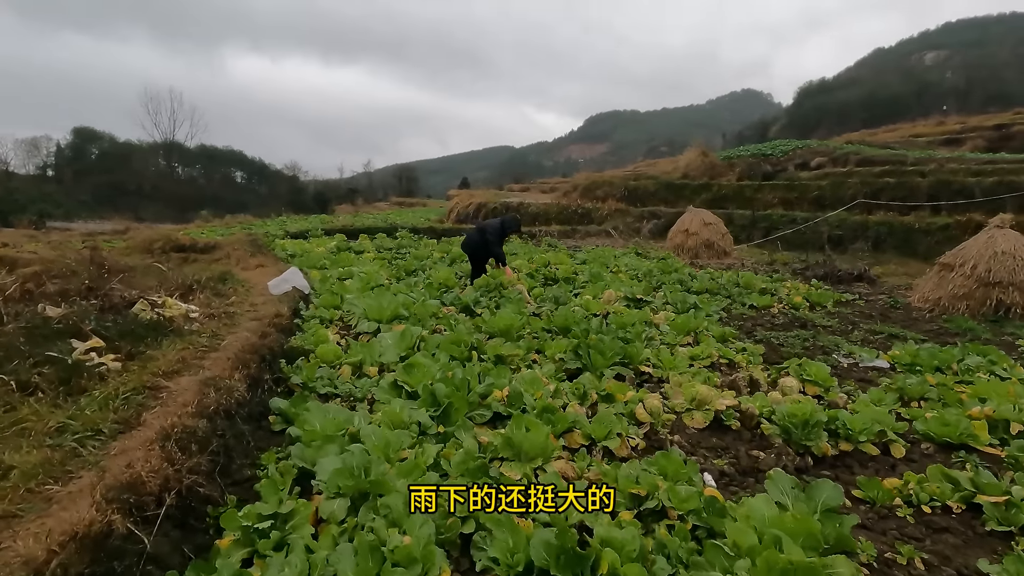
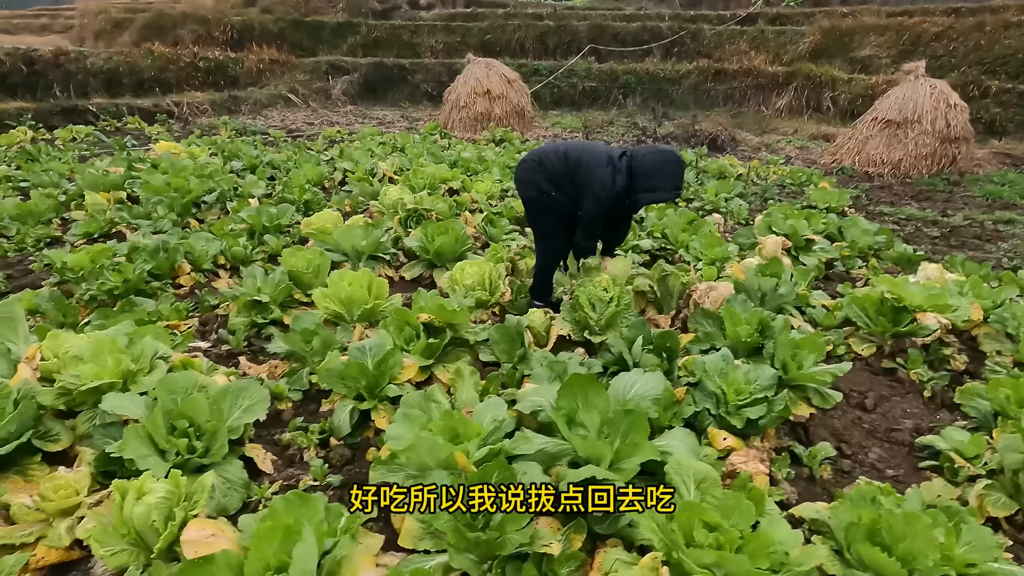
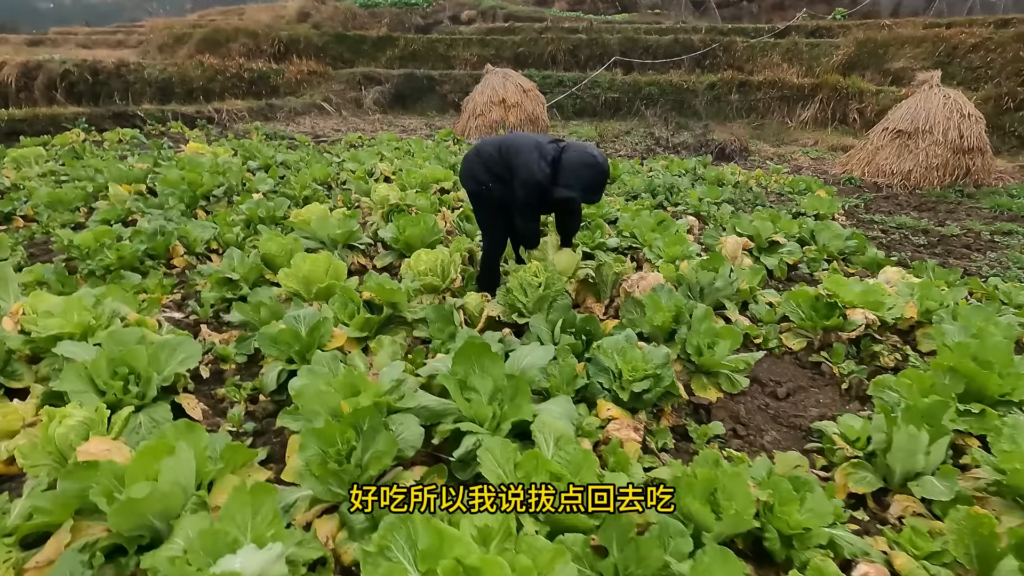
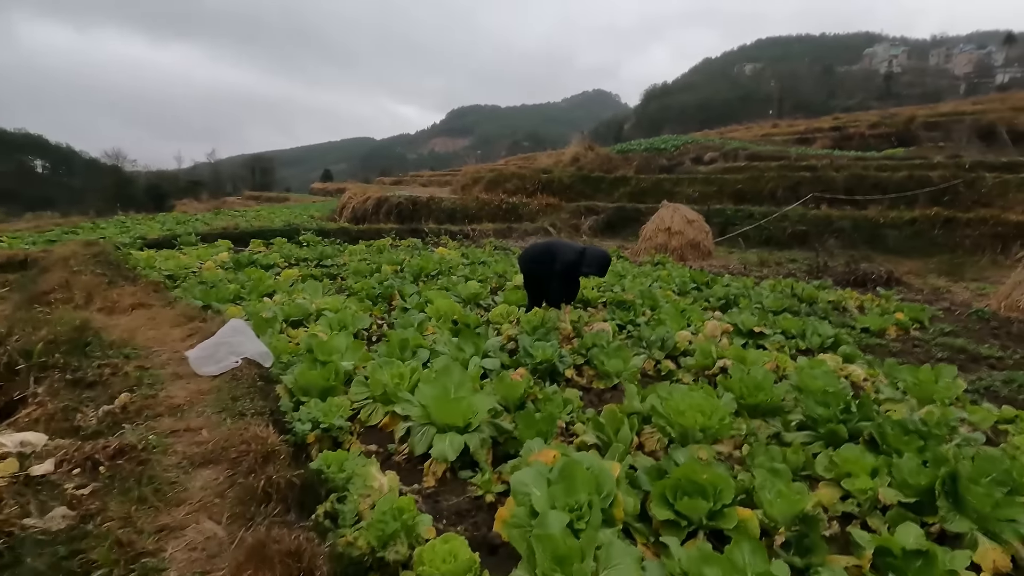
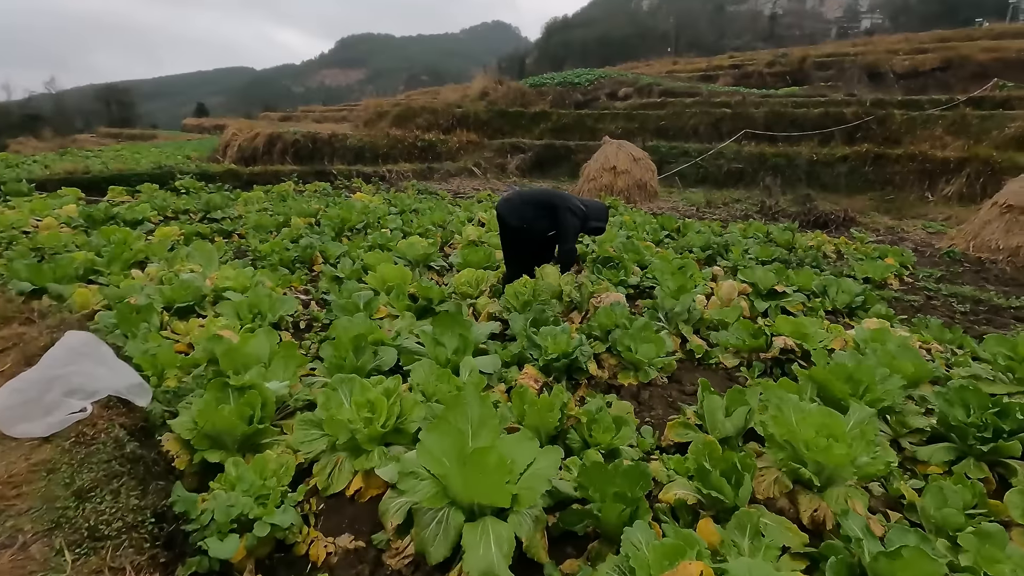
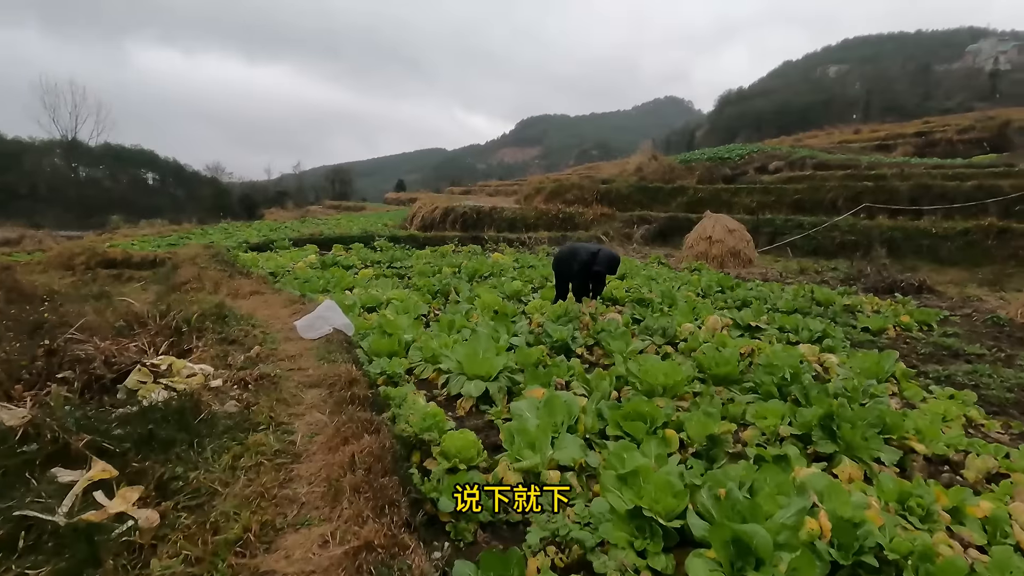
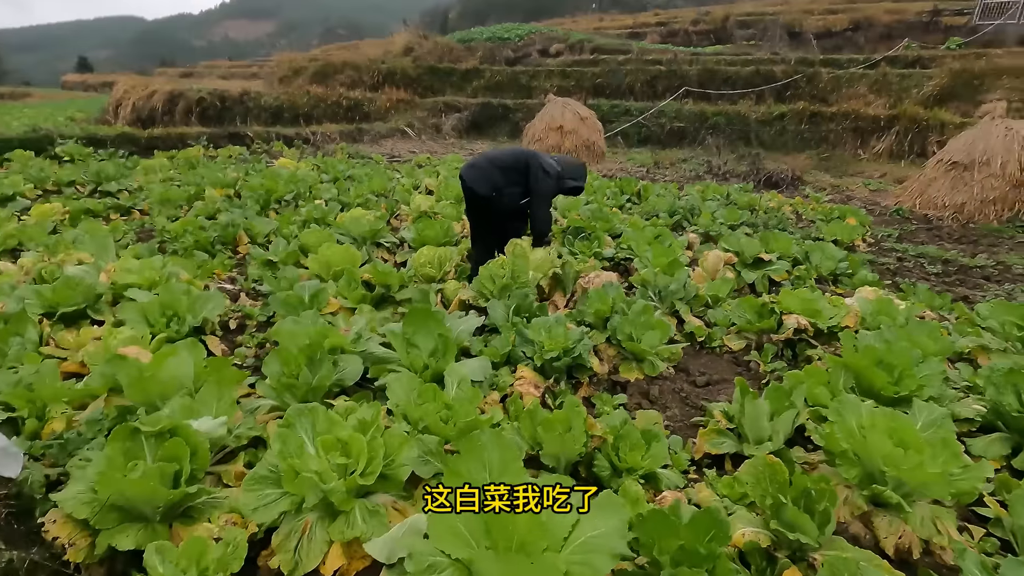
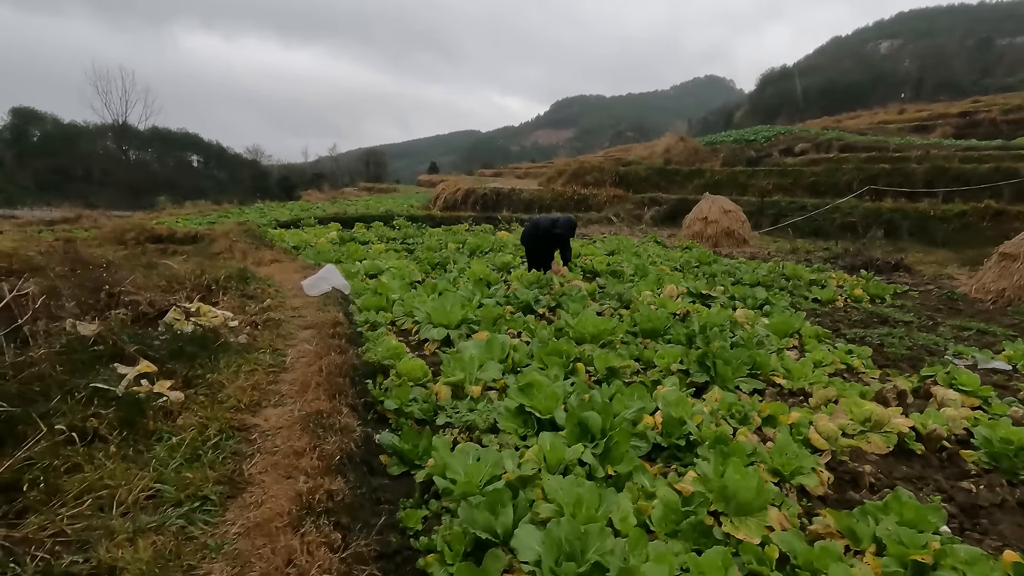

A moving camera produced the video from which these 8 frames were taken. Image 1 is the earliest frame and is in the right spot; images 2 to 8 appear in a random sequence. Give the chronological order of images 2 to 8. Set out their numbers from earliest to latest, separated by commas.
8, 6, 4, 5, 7, 3, 2
